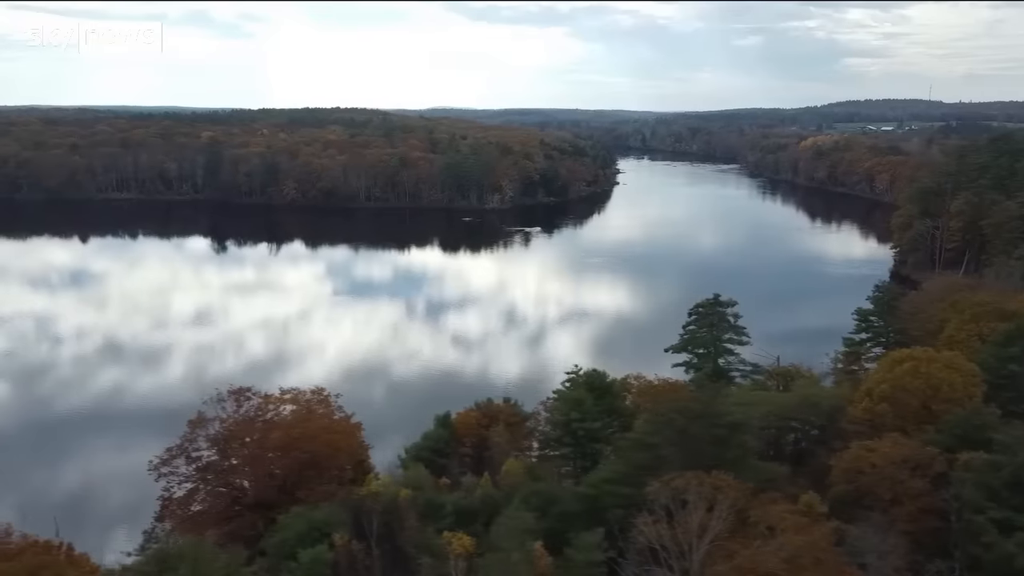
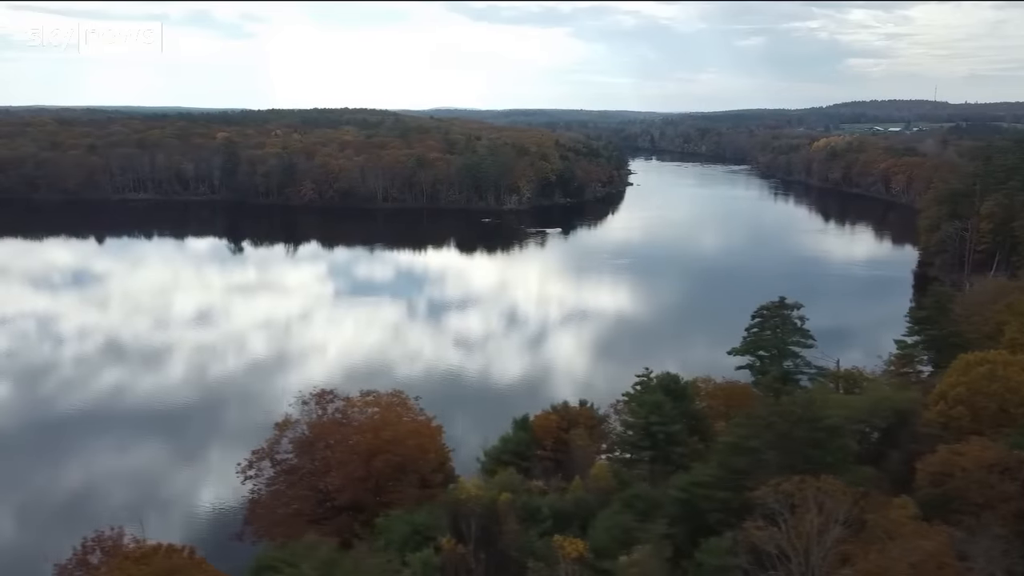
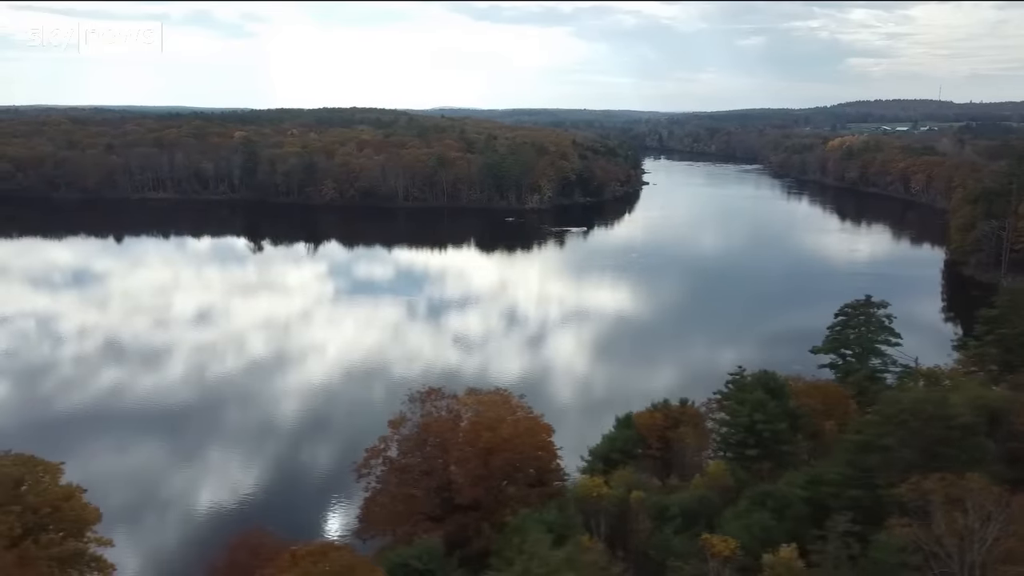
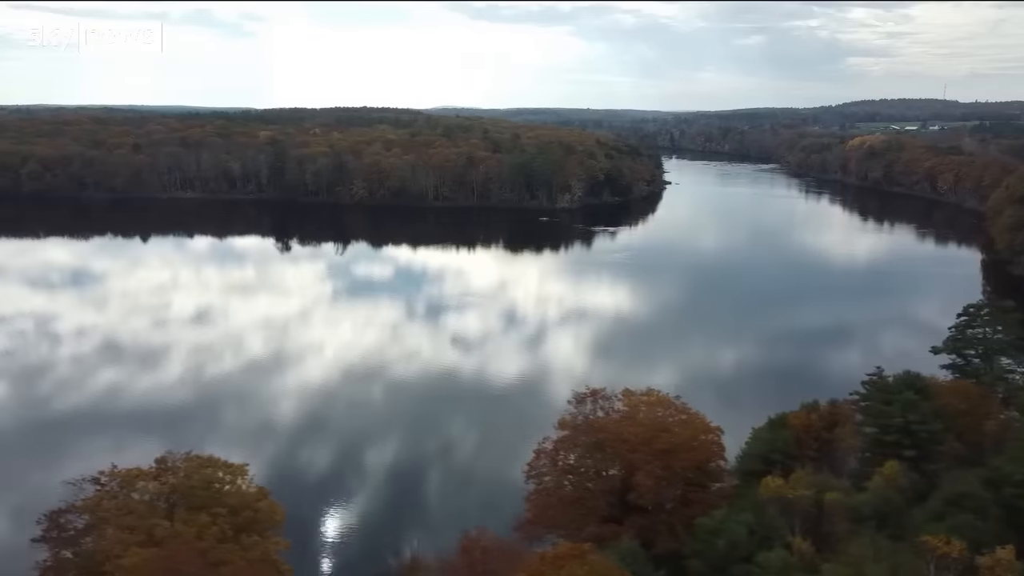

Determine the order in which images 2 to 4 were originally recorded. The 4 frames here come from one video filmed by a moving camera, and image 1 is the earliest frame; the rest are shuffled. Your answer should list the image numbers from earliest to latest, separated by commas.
2, 3, 4
